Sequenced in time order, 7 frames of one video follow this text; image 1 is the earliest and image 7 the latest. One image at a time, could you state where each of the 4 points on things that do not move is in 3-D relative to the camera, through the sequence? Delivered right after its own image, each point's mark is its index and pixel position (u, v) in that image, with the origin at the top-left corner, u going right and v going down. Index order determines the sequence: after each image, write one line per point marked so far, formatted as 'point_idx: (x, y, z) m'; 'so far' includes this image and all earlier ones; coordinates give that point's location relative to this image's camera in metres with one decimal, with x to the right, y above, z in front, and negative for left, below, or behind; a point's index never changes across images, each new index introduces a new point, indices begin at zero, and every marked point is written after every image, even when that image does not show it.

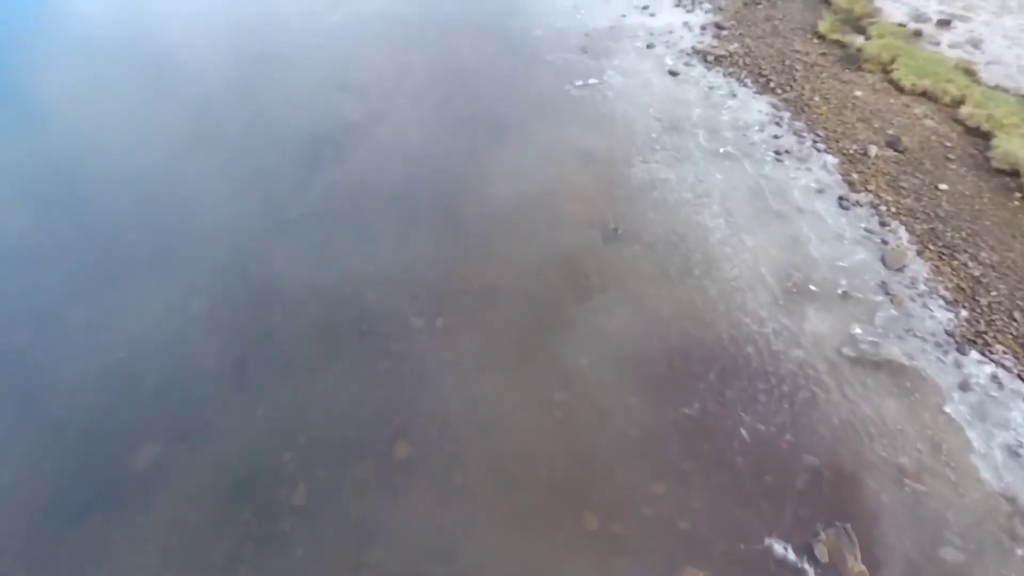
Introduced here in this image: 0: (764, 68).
0: (+6.4, +5.6, +14.7) m
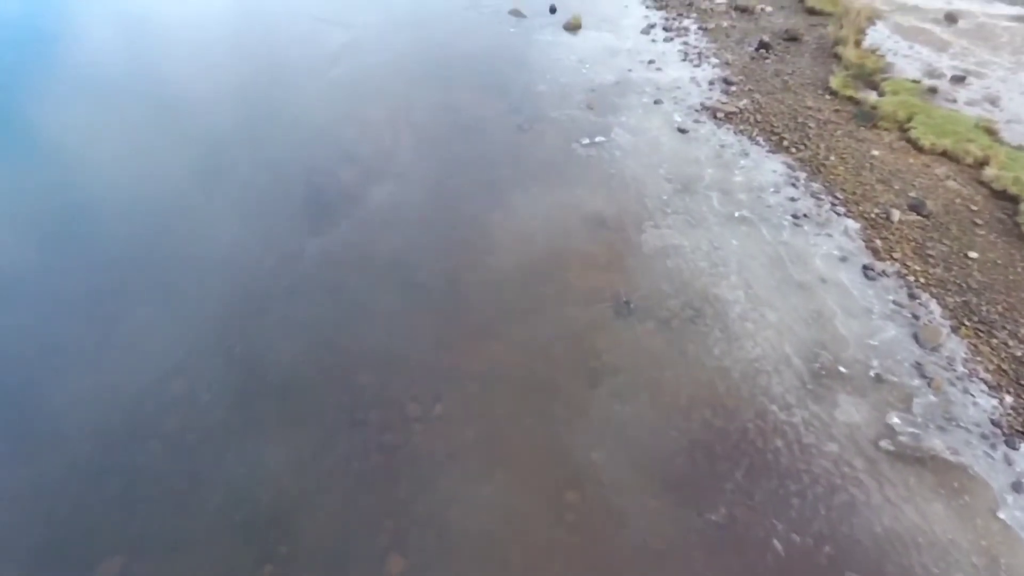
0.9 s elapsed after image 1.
0: (+6.5, +4.0, +14.3) m
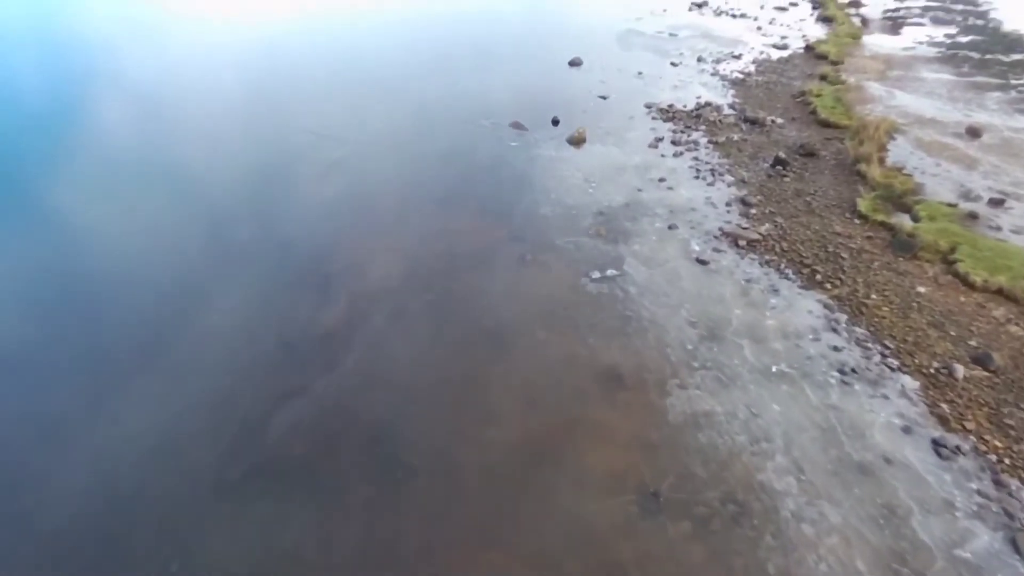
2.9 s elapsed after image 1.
0: (+6.5, +0.7, +12.9) m
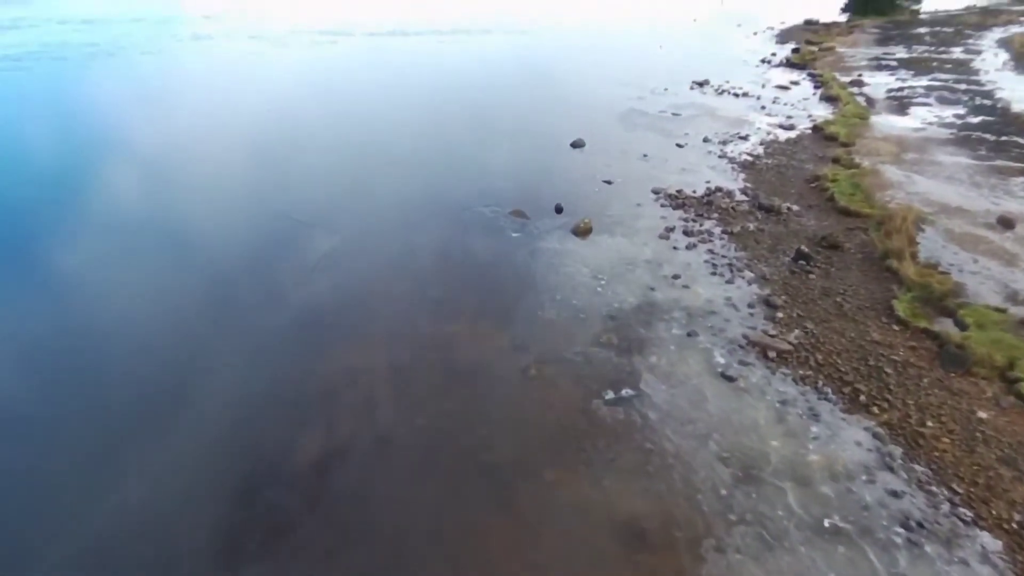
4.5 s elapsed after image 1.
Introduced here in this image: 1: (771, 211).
0: (+6.6, -1.6, +11.5) m
1: (+7.7, +2.3, +17.3) m
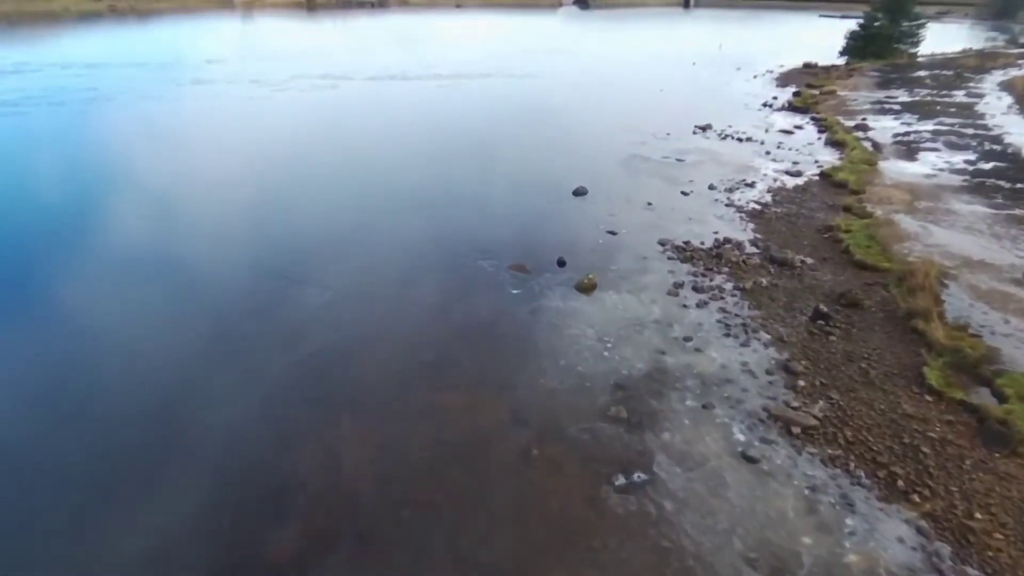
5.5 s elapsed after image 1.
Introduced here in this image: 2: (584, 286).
0: (+6.6, -2.9, +10.5) m
1: (+7.7, +0.7, +16.5) m
2: (+1.9, +0.1, +15.3) m
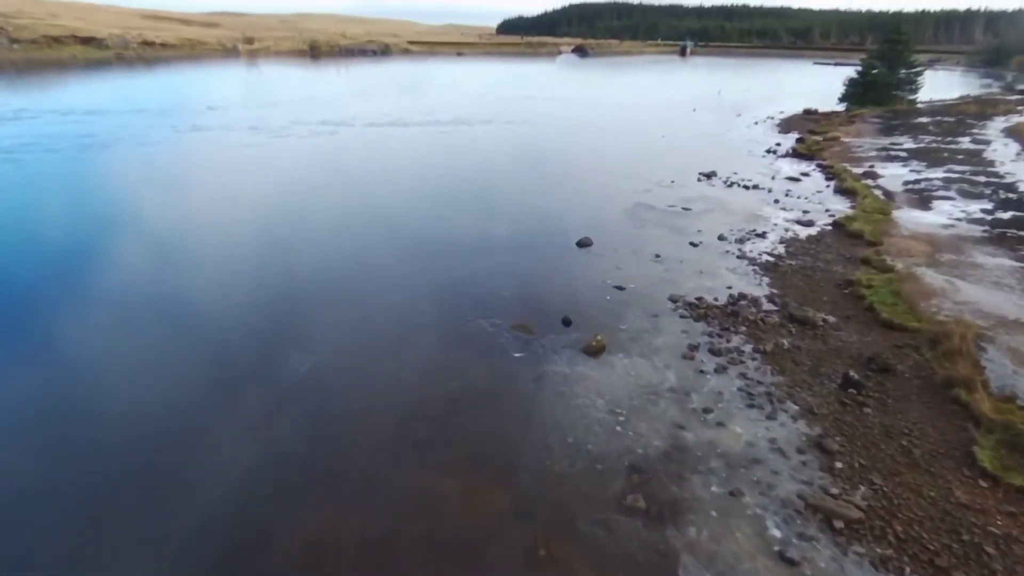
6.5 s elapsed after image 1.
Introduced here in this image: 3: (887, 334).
0: (+6.6, -4.1, +9.1) m
1: (+7.8, -0.9, +15.4) m
2: (+2.0, -1.5, +14.2) m
3: (+9.6, -1.2, +14.8) m
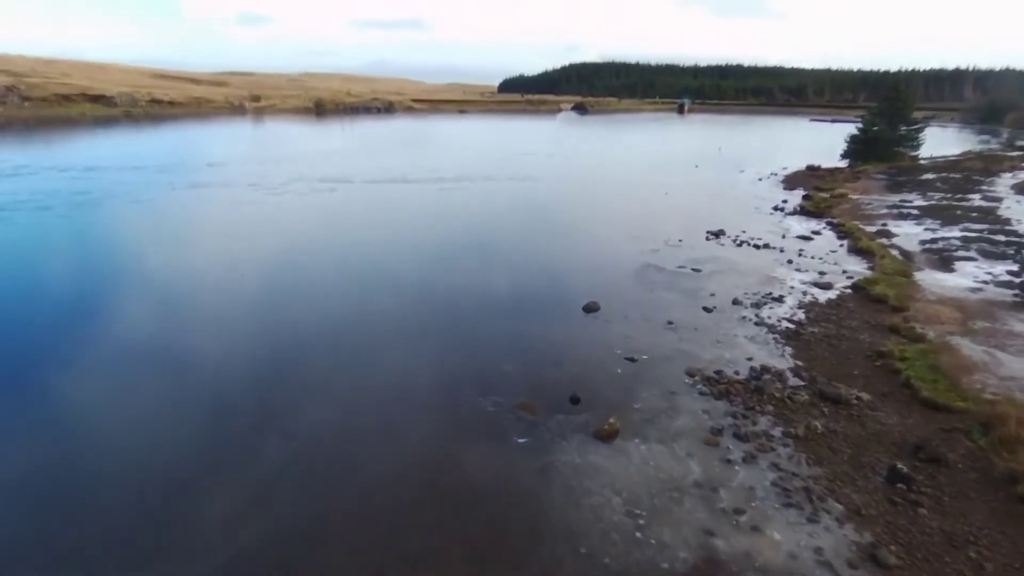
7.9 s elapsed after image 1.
0: (+6.7, -5.3, +7.5) m
1: (+7.8, -2.8, +14.0) m
2: (+2.0, -3.2, +12.7) m
3: (+9.6, -3.0, +13.4) m
